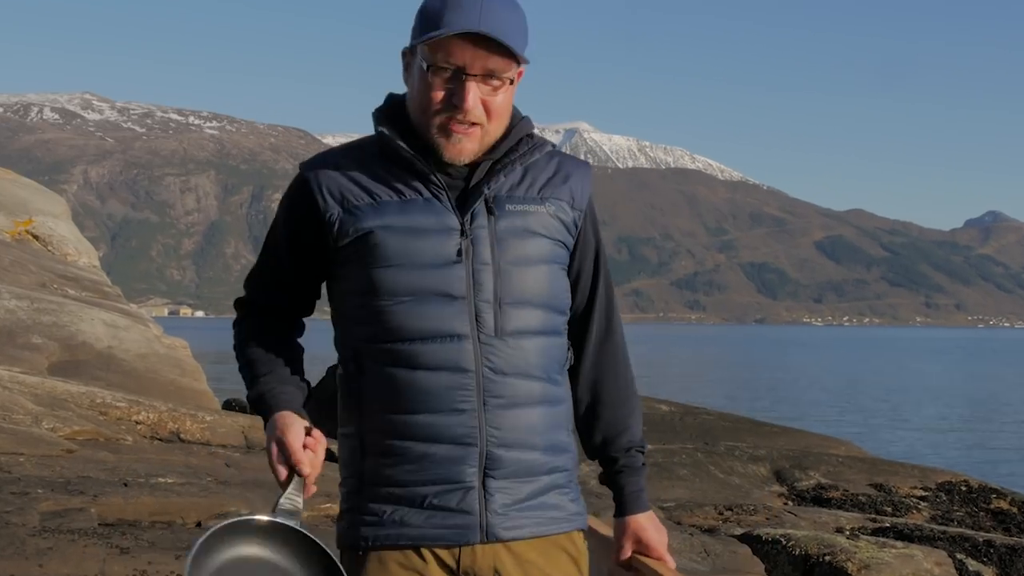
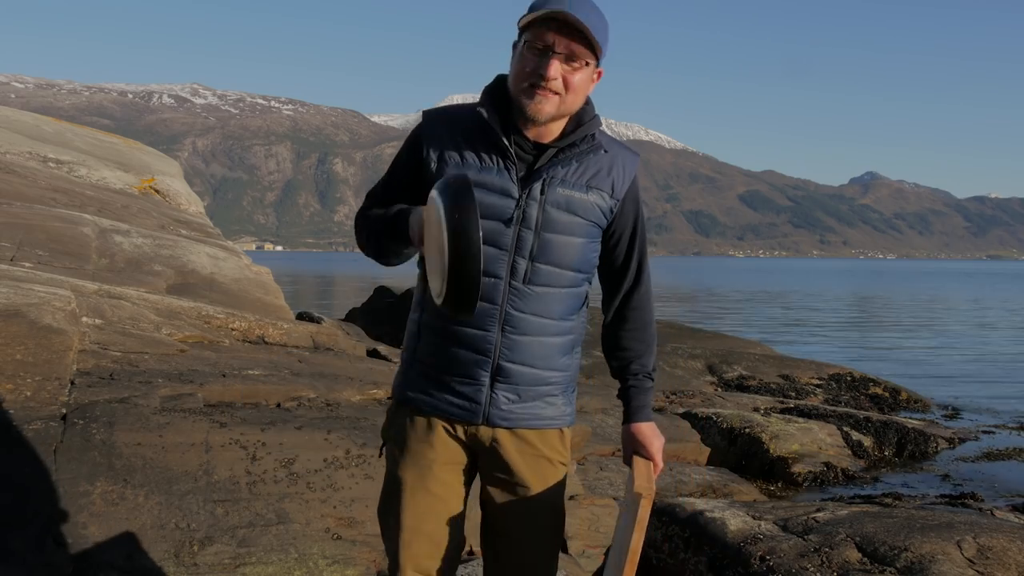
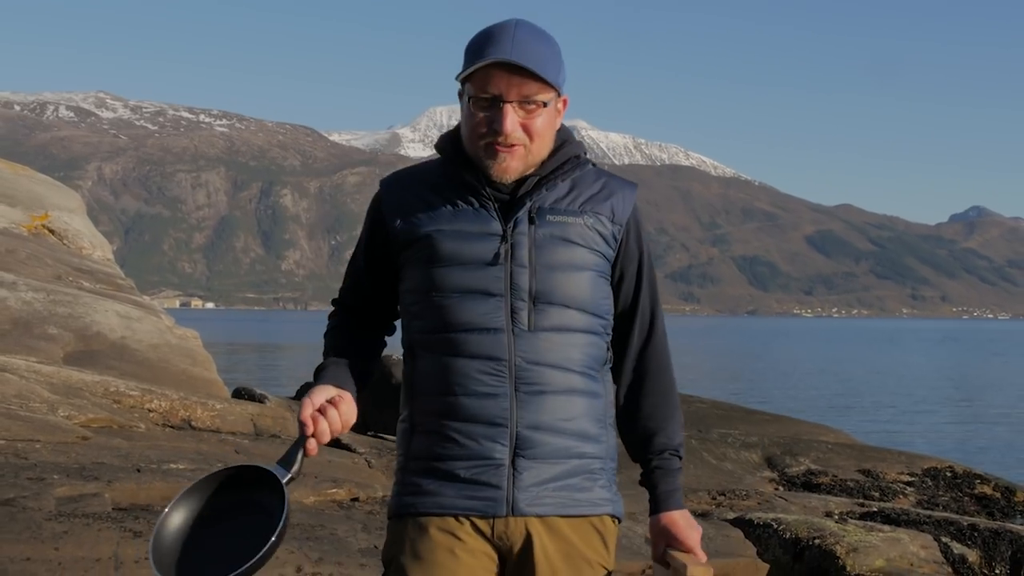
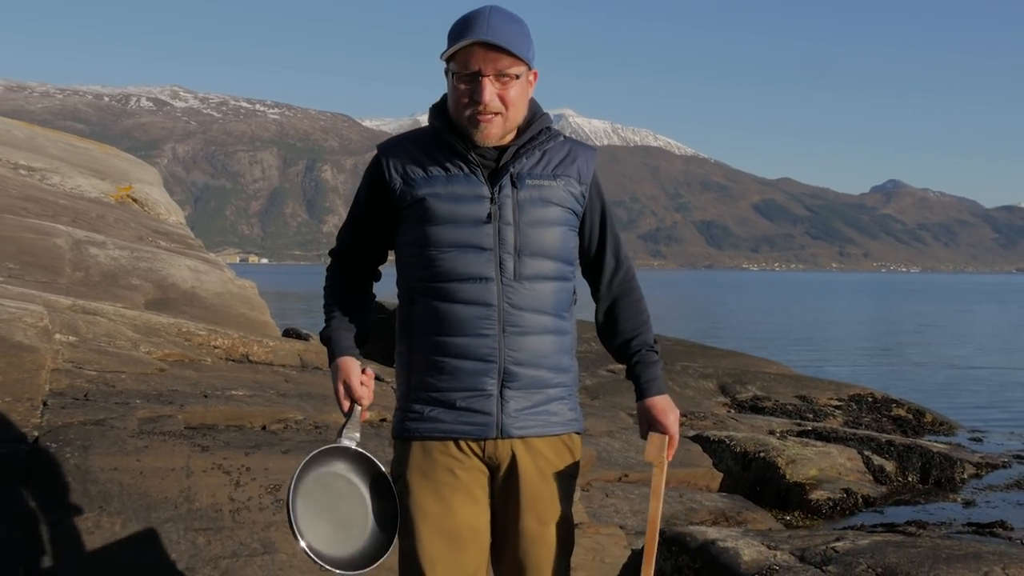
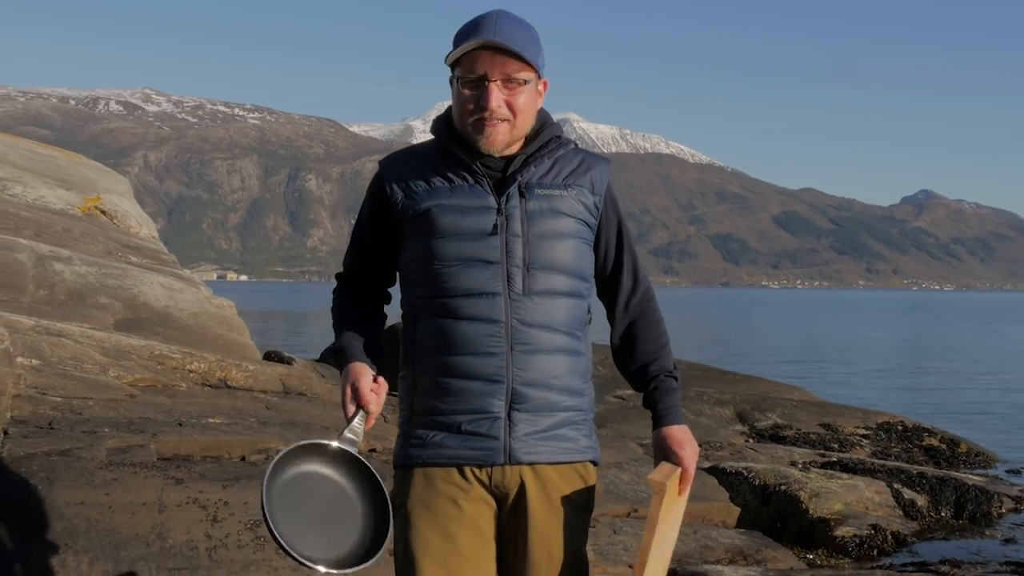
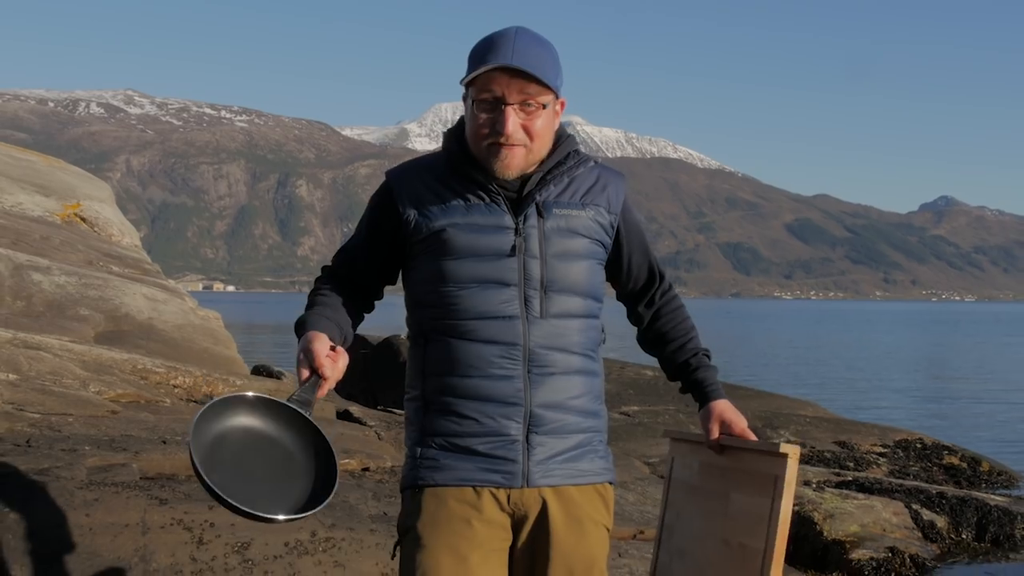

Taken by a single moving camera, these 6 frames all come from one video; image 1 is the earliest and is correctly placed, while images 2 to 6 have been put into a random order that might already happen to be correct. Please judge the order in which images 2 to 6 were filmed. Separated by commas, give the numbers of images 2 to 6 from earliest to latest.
3, 6, 5, 4, 2
